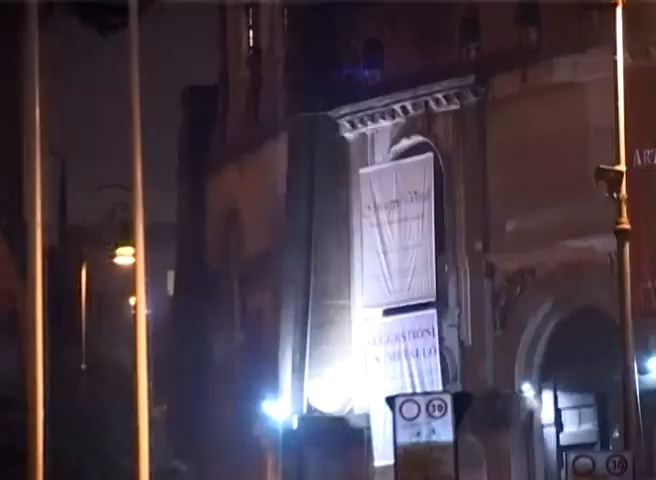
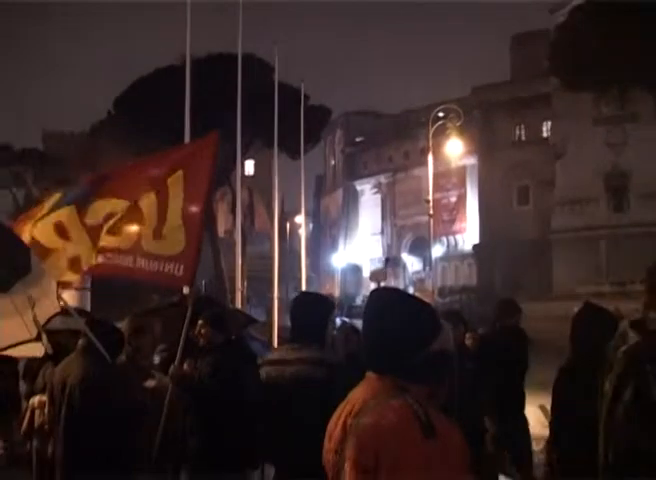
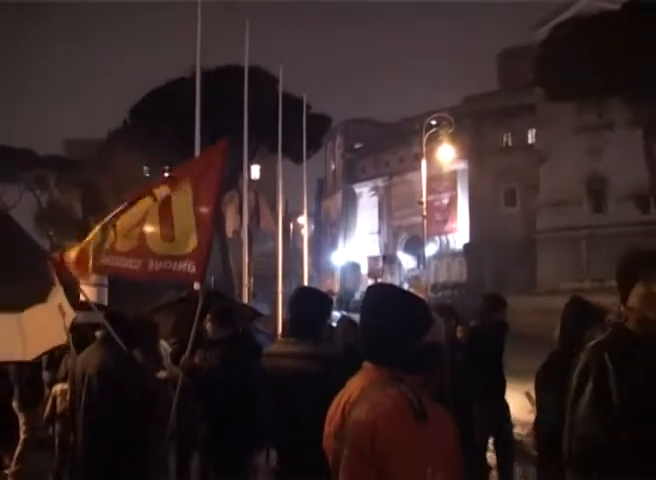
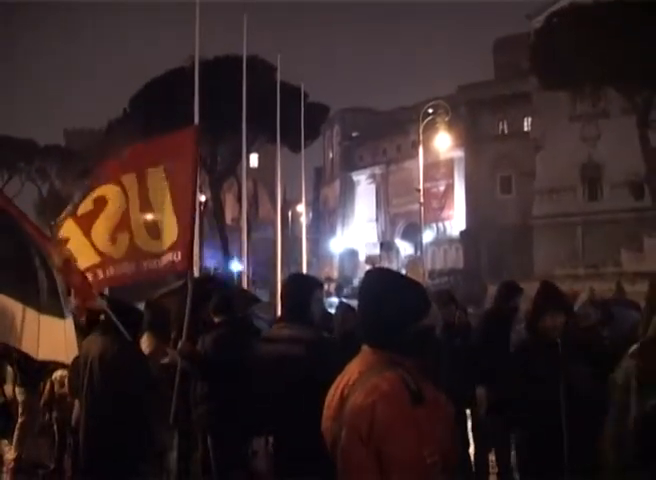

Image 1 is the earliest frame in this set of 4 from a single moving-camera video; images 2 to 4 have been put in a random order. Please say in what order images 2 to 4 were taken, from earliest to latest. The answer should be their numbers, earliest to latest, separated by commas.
2, 3, 4
